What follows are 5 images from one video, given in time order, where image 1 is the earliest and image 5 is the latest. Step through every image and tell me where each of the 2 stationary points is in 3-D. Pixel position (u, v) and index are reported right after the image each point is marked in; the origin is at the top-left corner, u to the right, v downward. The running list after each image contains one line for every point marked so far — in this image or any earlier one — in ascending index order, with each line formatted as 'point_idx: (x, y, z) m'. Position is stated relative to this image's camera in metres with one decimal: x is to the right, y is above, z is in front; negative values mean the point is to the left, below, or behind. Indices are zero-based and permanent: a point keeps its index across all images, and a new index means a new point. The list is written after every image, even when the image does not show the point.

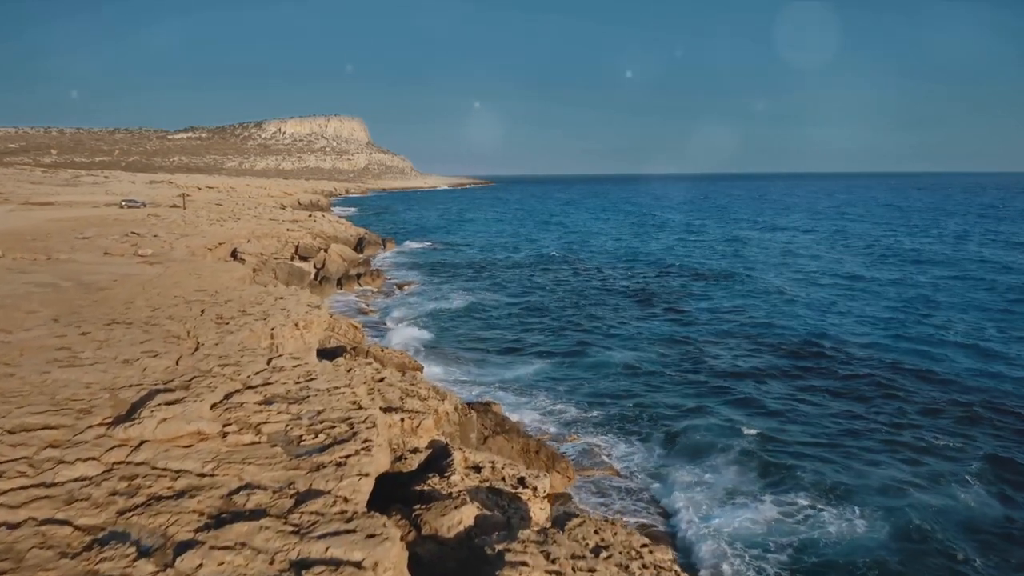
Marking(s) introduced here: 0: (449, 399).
0: (-0.9, -1.6, +8.1) m
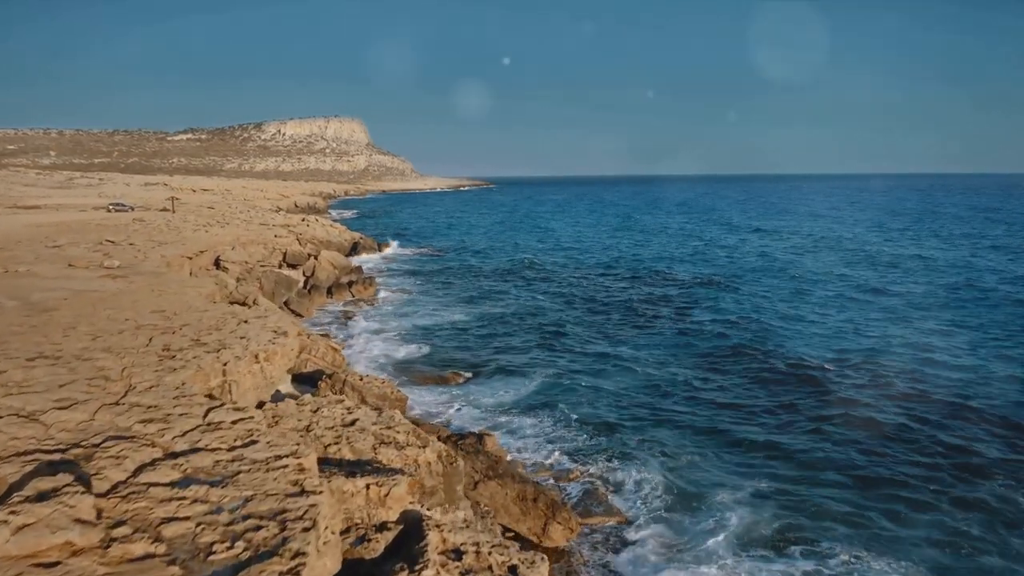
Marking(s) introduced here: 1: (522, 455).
0: (-1.0, -1.9, +6.9) m
1: (+0.2, -2.9, +10.0) m
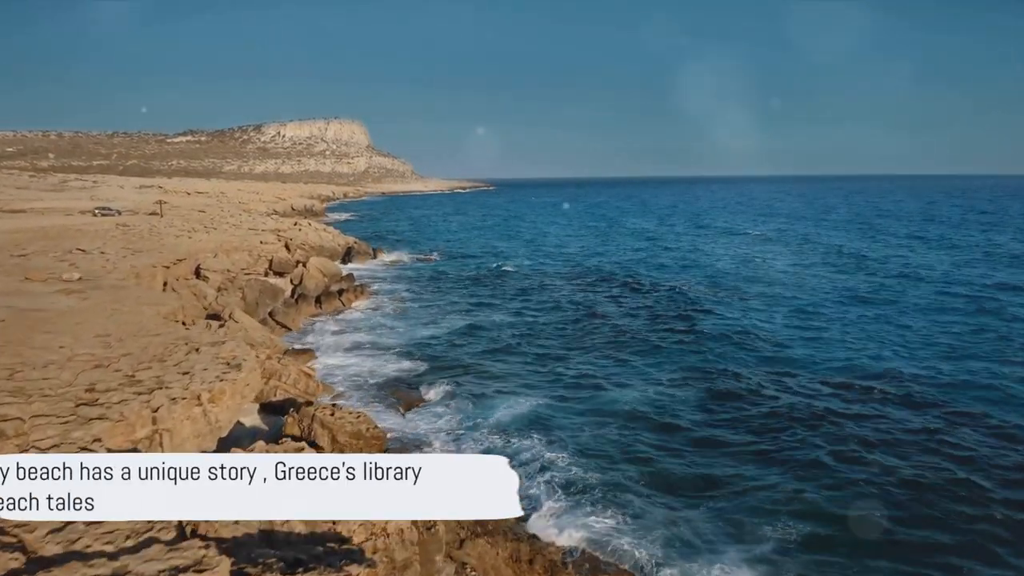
0: (-1.1, -2.2, +5.8) m
1: (+0.1, -3.2, +8.8) m
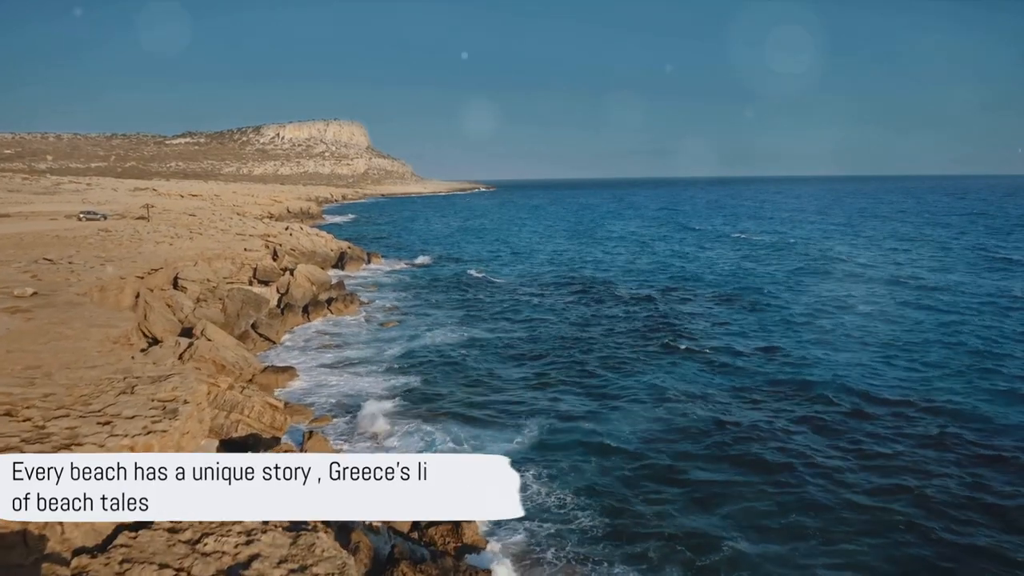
0: (-1.2, -2.5, +4.7) m
1: (0.0, -3.5, +7.7) m
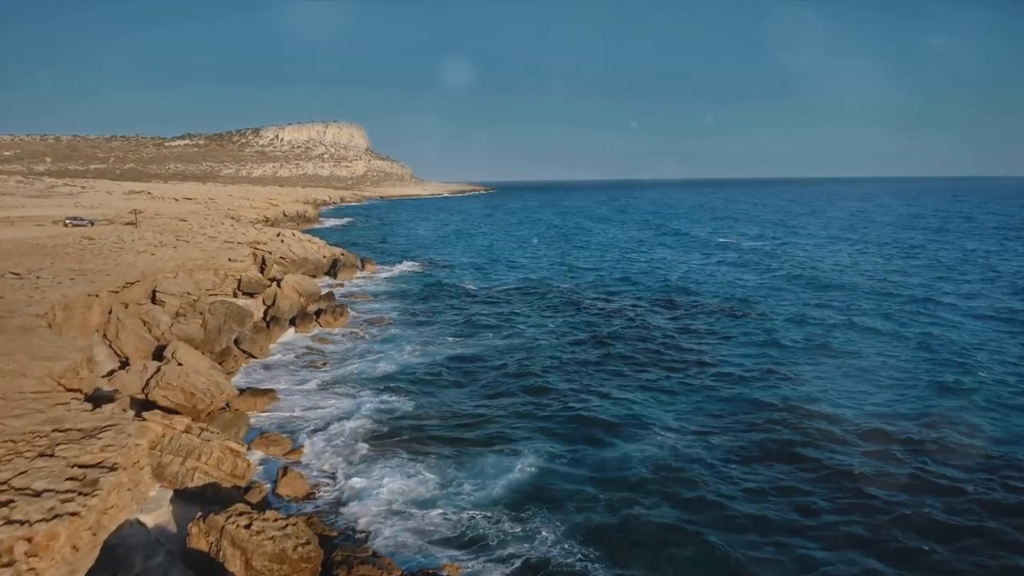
0: (-1.3, -2.9, +3.7) m
1: (-0.1, -3.9, +6.7) m
